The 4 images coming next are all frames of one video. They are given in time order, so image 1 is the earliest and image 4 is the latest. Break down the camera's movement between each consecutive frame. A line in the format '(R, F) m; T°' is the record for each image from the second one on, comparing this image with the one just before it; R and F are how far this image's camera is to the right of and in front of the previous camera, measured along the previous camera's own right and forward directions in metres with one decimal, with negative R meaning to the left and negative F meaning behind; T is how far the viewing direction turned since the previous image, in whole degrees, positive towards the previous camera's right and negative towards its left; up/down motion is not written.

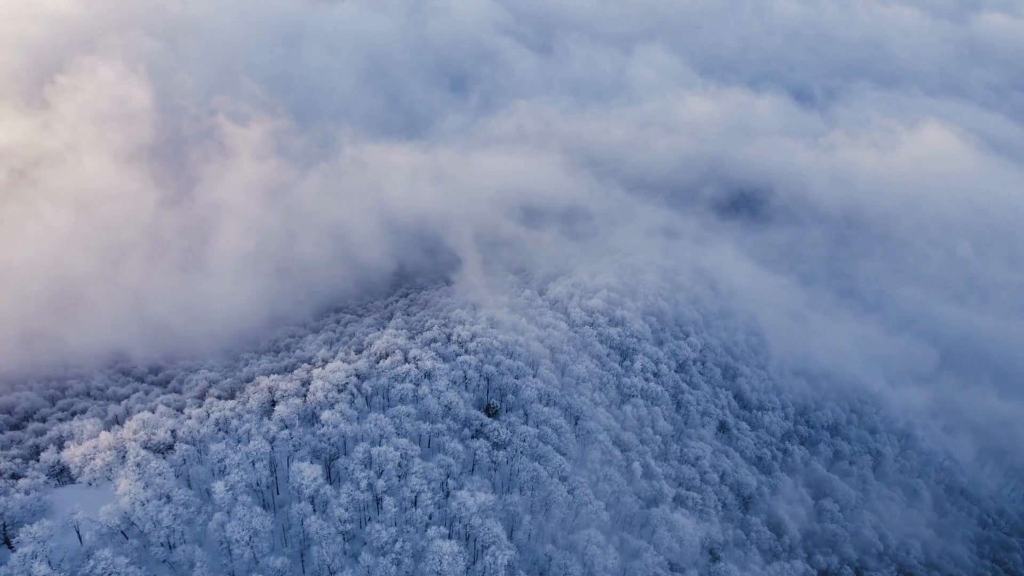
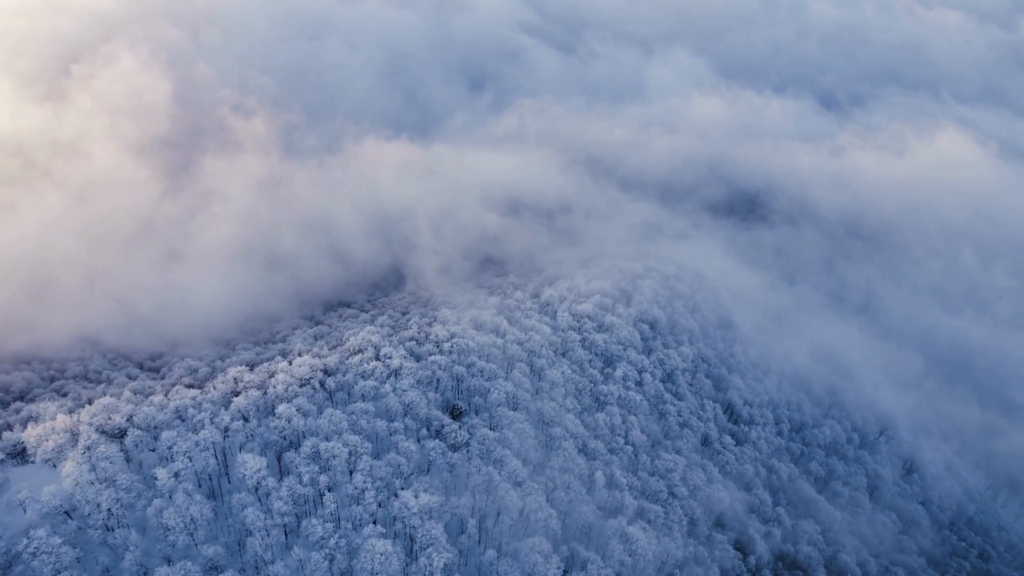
(+11.3, +0.6) m; -3°
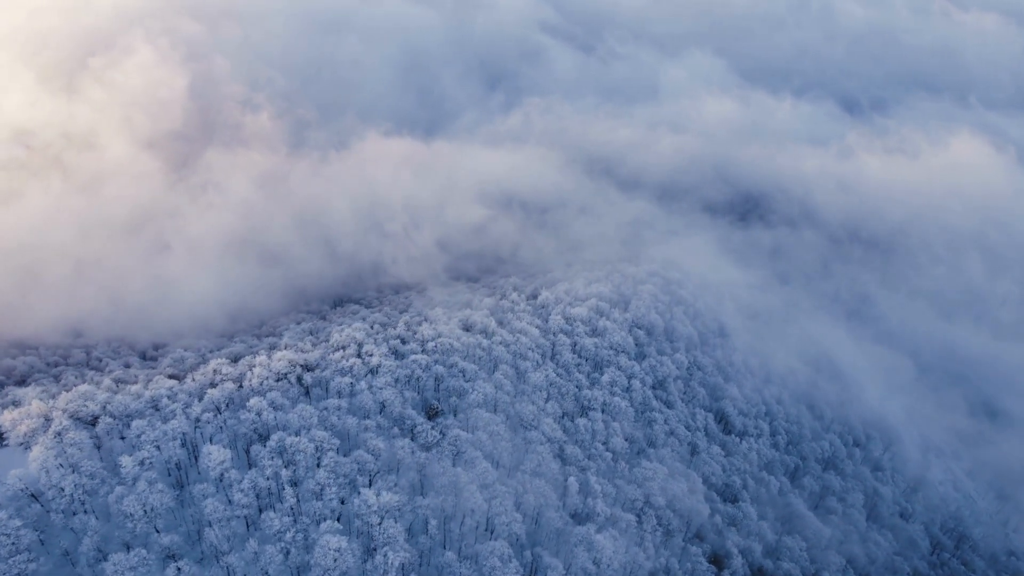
(+8.2, +0.5) m; -2°
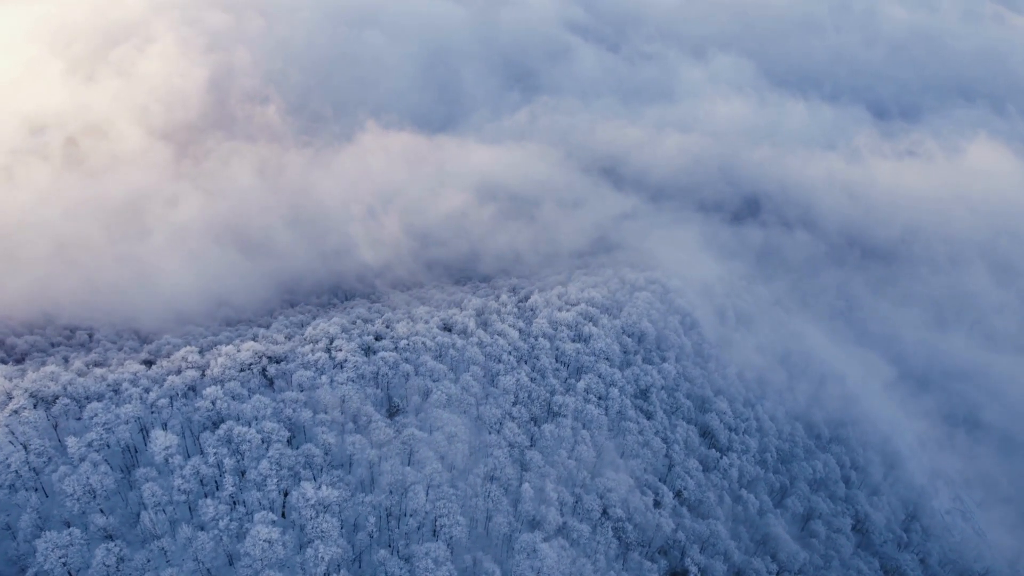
(+12.5, +1.0) m; -3°
